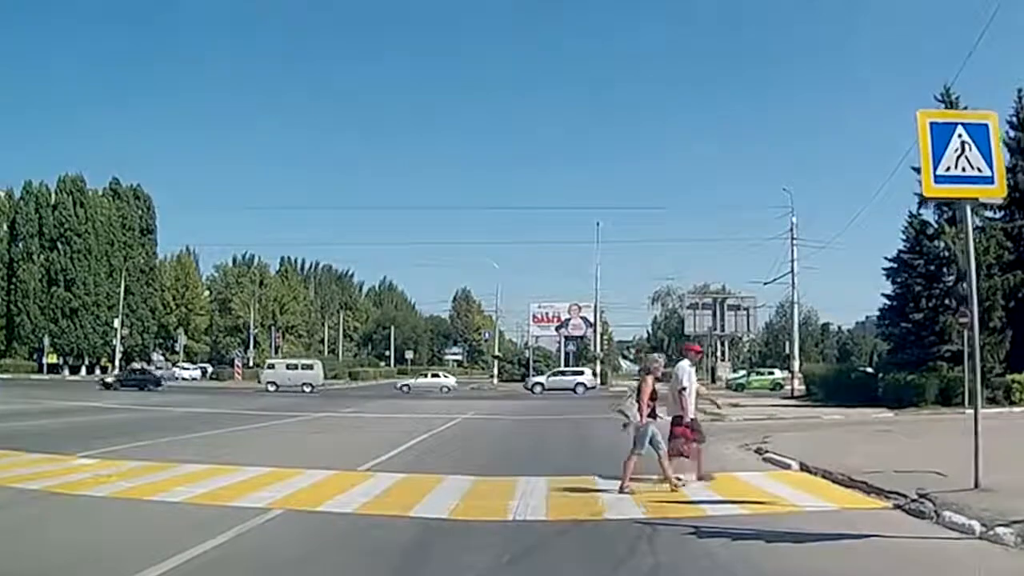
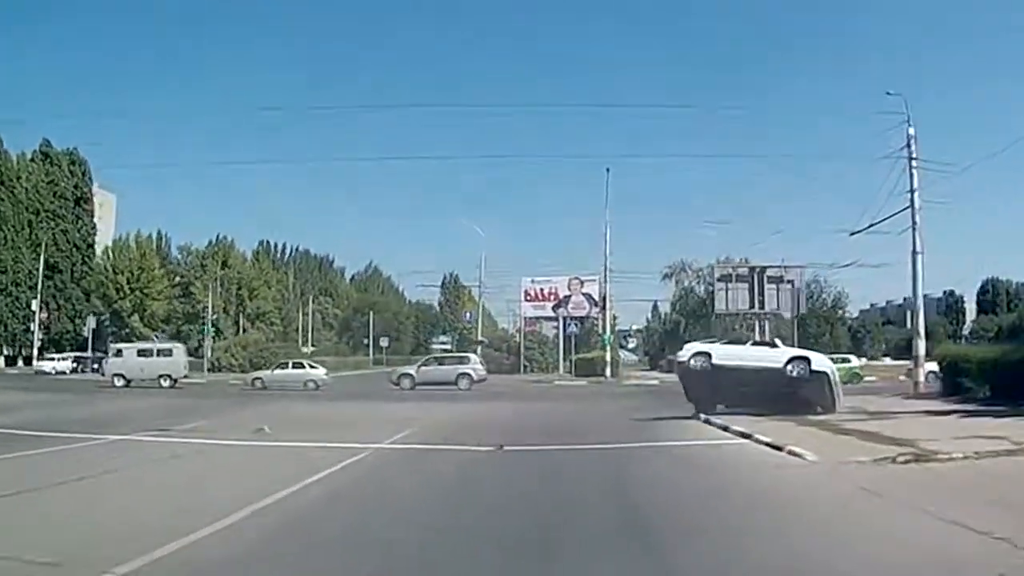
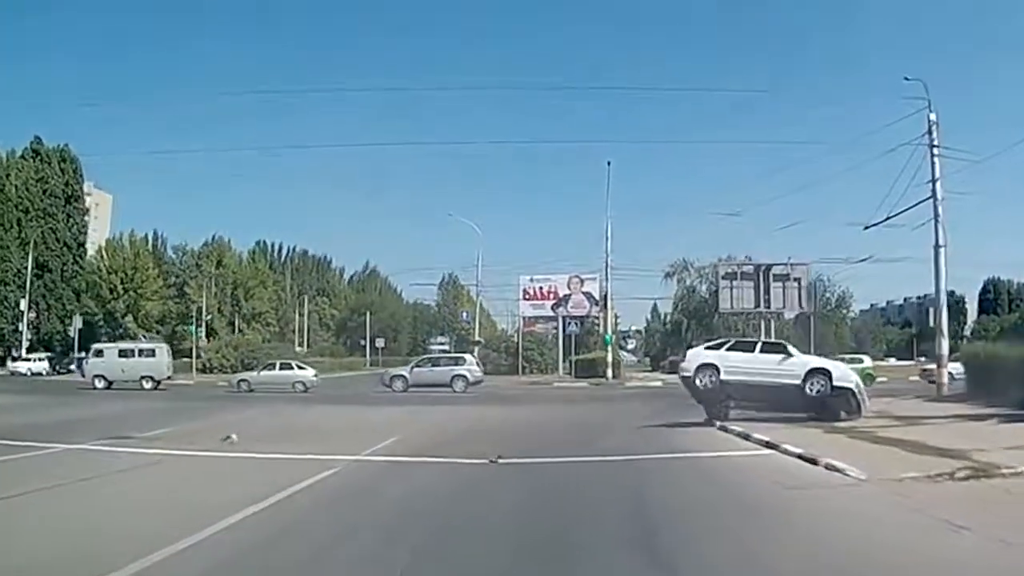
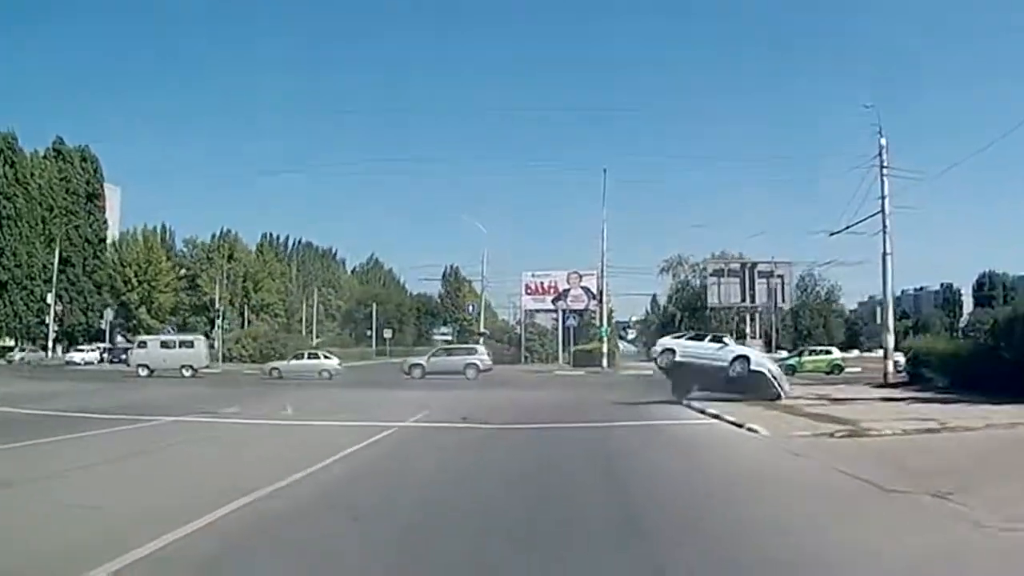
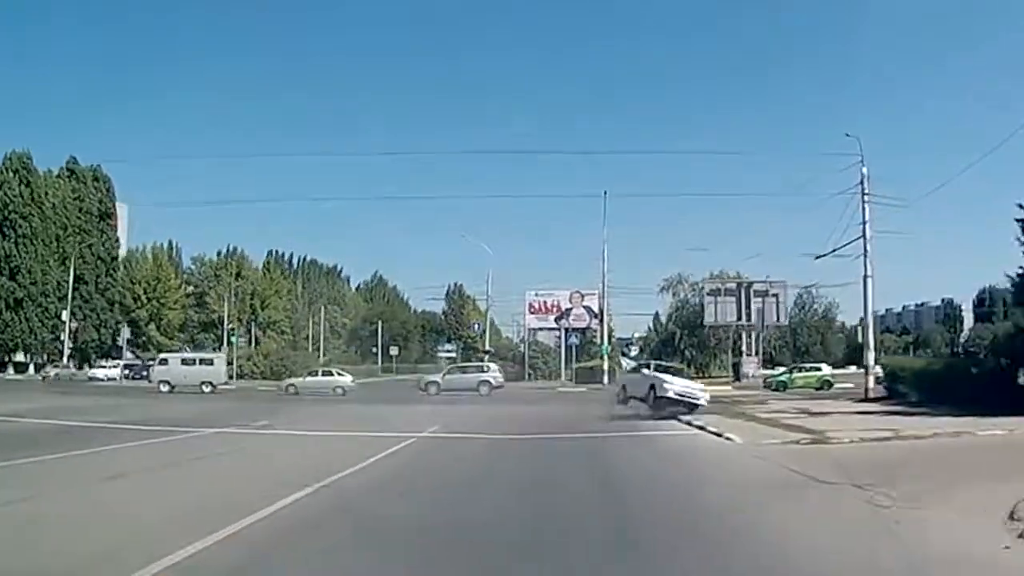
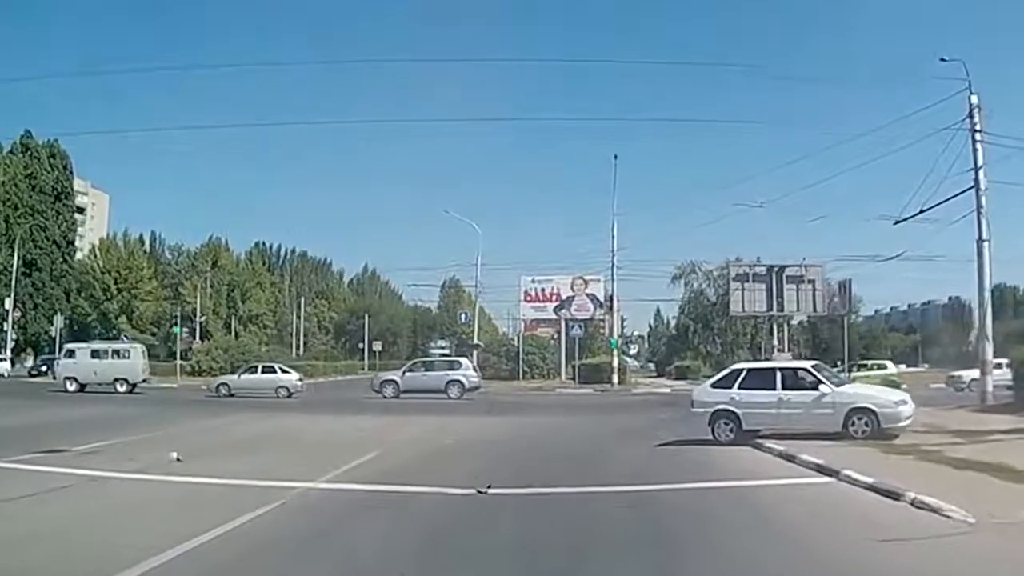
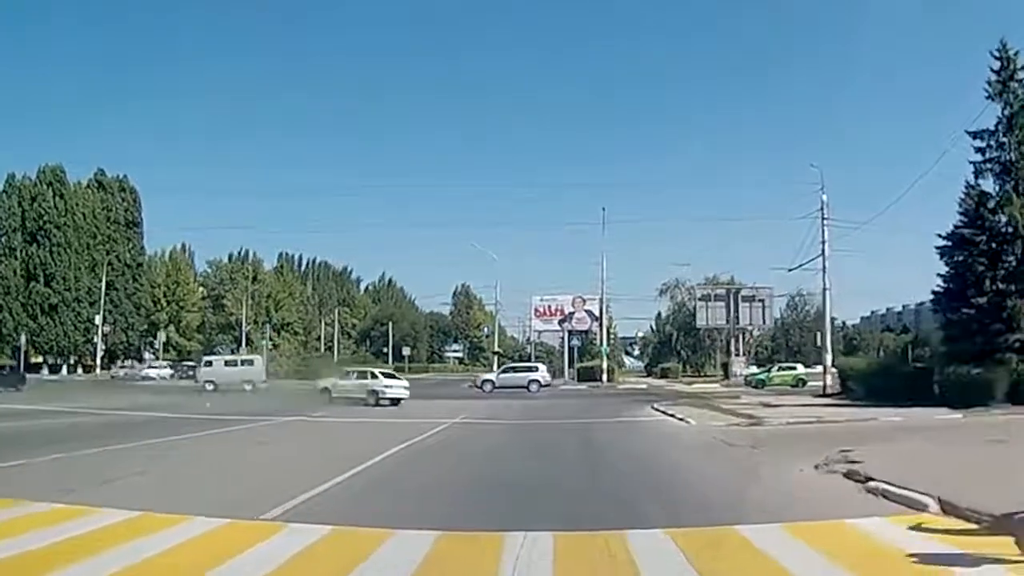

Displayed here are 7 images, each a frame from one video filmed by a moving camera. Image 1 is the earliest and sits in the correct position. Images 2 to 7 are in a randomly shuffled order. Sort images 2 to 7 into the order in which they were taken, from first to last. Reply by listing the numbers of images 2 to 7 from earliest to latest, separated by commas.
7, 5, 4, 2, 3, 6
